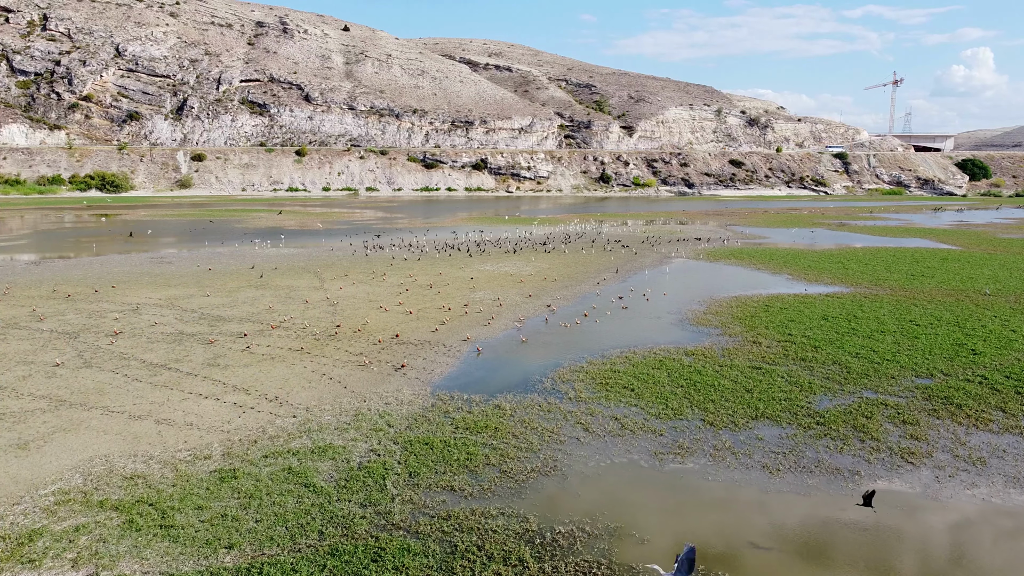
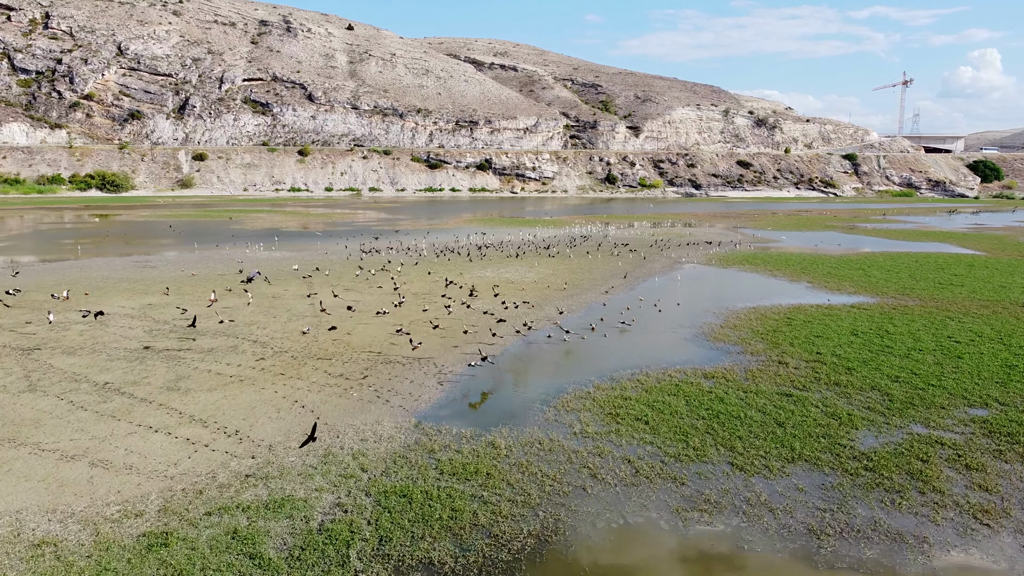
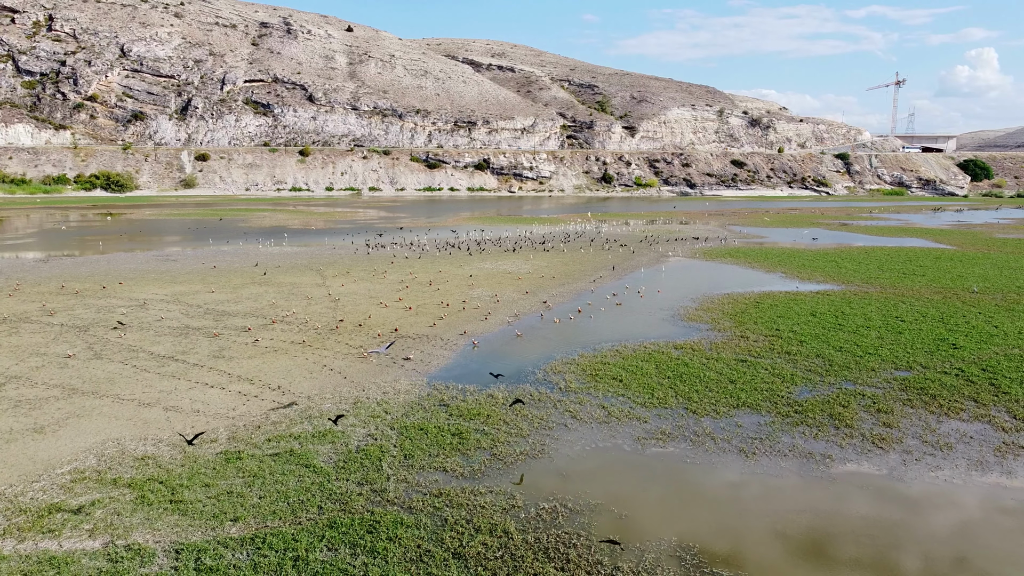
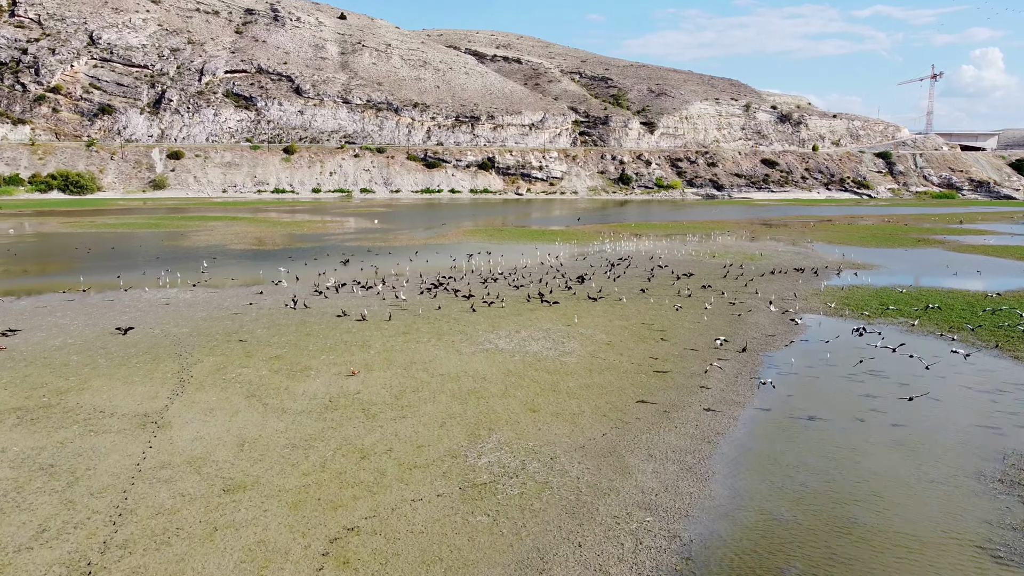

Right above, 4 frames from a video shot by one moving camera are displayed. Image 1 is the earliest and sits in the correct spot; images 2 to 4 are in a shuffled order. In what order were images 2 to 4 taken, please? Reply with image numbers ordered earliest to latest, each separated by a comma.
3, 2, 4
